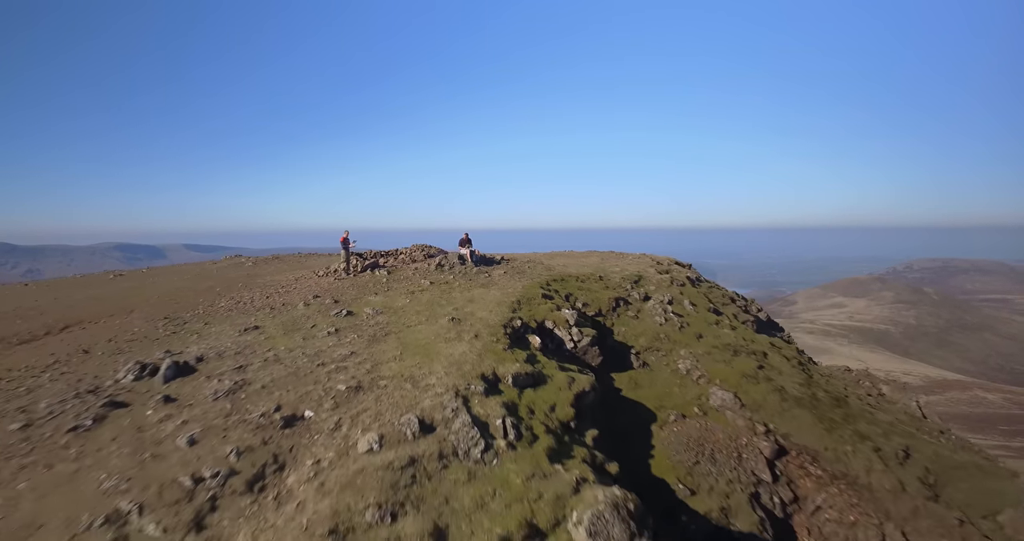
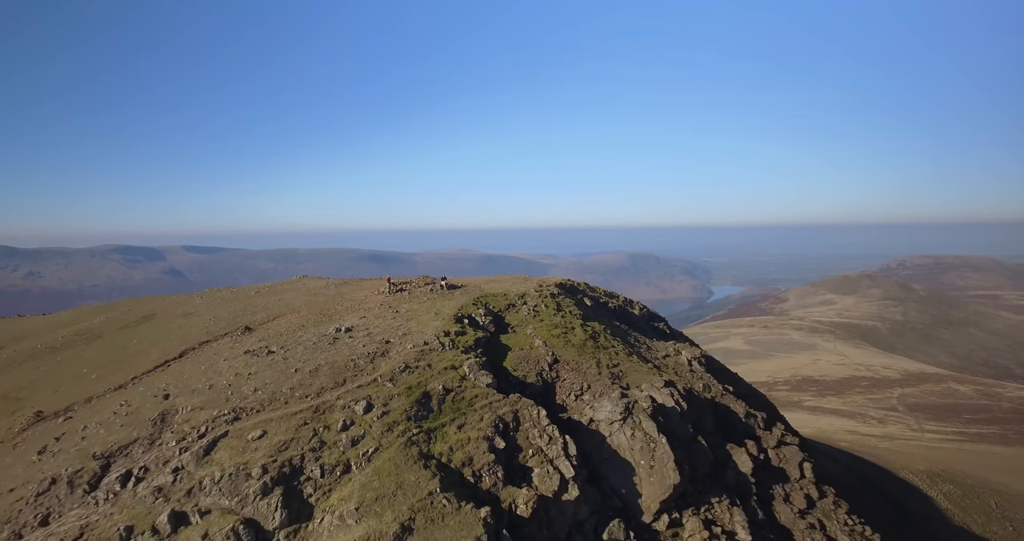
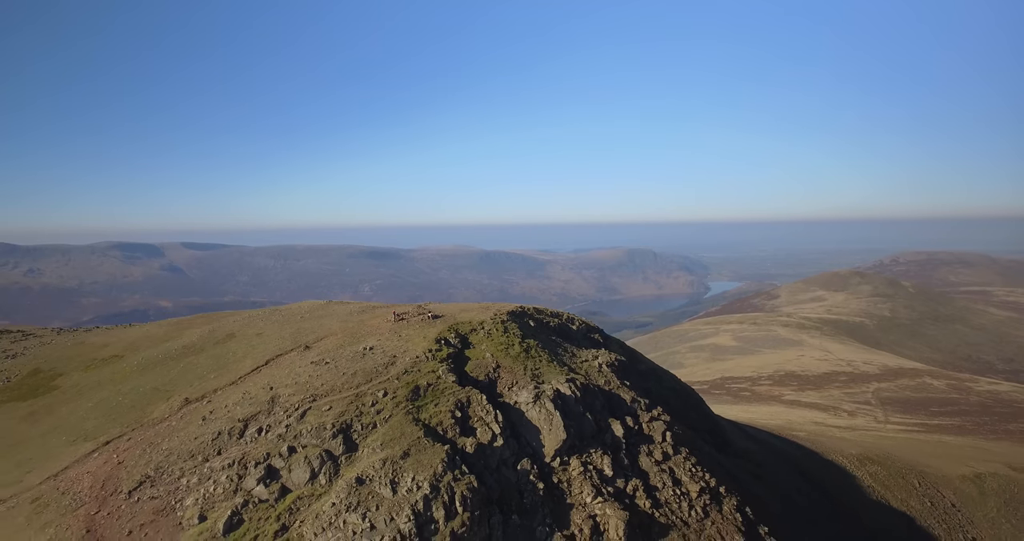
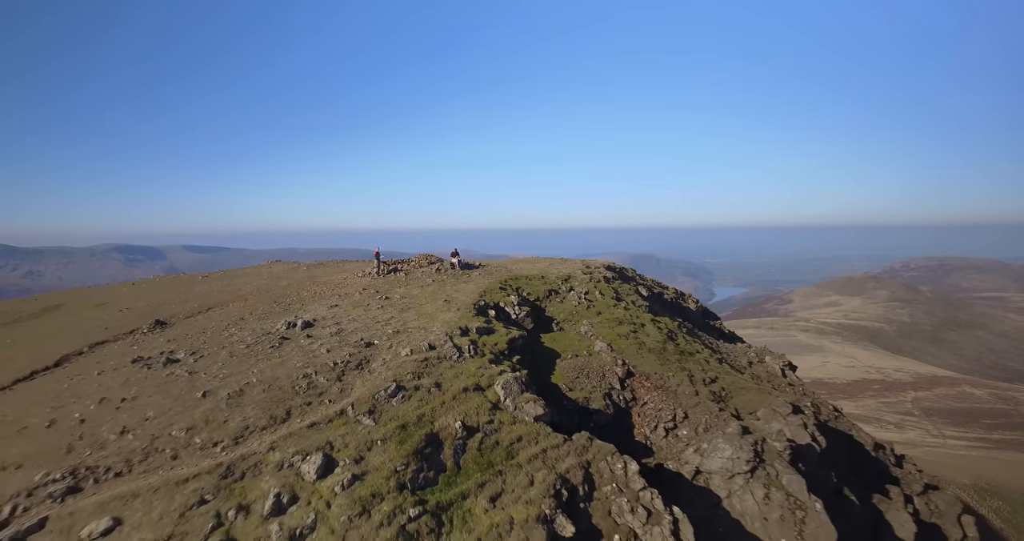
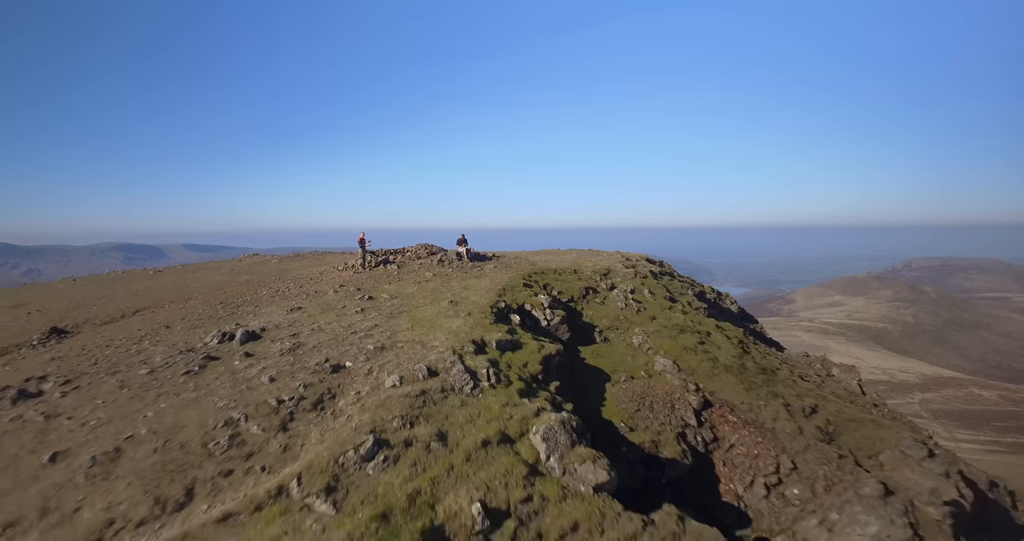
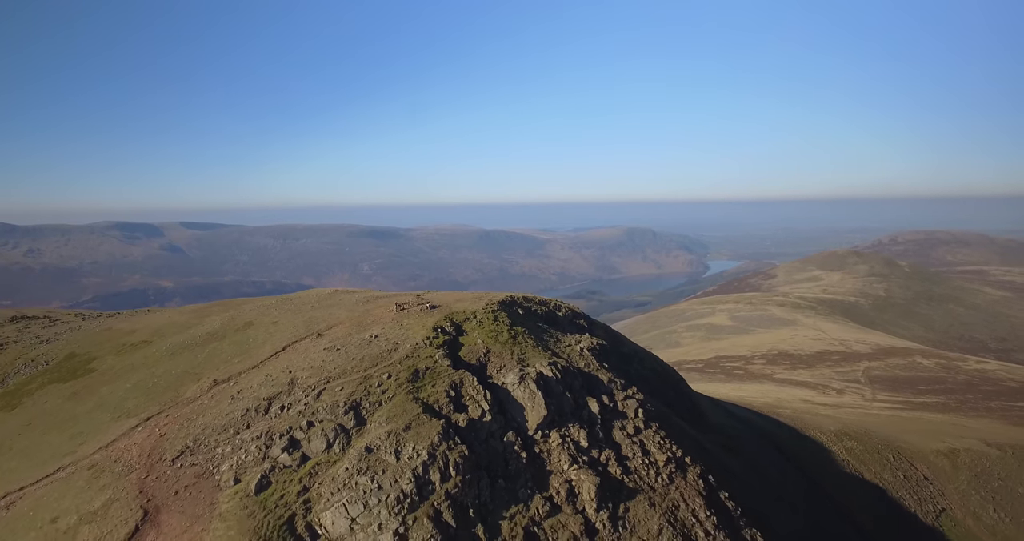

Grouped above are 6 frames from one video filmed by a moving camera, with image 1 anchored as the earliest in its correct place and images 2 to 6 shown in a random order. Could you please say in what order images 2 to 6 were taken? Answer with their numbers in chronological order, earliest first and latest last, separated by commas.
5, 4, 2, 3, 6
